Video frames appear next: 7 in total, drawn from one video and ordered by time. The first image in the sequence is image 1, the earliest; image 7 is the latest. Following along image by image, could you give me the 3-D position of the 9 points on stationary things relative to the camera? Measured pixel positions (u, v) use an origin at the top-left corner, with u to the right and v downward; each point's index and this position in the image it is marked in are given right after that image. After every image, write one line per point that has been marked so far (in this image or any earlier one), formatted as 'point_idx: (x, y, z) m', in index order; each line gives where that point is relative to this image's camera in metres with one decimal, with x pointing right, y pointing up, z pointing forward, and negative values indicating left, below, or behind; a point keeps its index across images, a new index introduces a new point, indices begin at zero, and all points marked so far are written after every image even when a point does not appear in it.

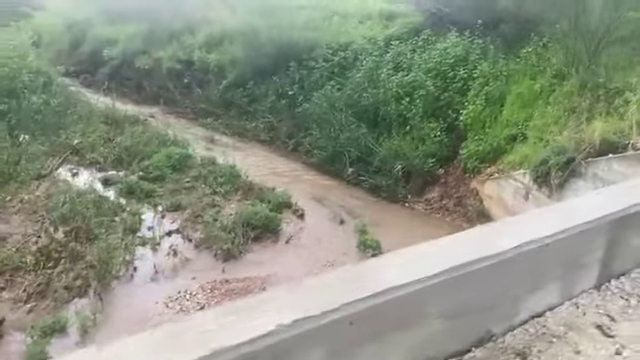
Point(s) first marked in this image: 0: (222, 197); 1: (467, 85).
0: (-1.1, -0.2, +5.8) m
1: (+1.8, +1.2, +6.5) m
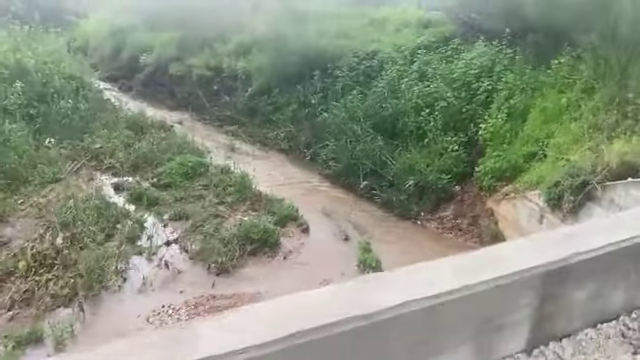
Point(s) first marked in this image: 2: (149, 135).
0: (-1.0, -0.3, +5.7) m
1: (+2.0, +1.0, +6.1) m
2: (-2.5, +0.7, +7.9) m
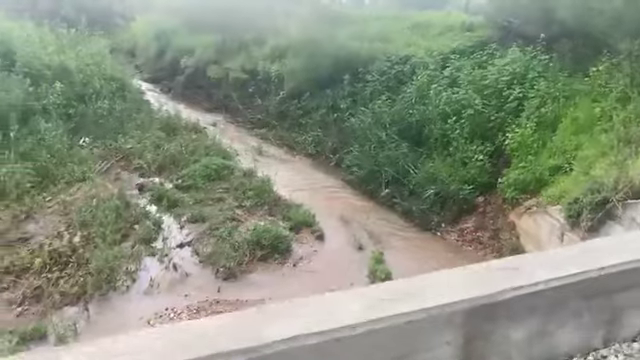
0: (-0.8, -0.3, +5.7) m
1: (+2.2, +0.8, +5.9) m
2: (-2.1, +0.7, +8.0) m
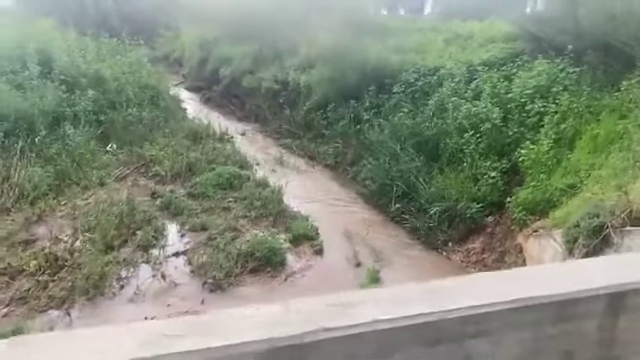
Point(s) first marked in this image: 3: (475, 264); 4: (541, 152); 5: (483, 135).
0: (-0.7, -0.4, +5.6) m
1: (+2.3, +0.6, +5.6) m
2: (-1.7, +0.5, +8.1) m
3: (+1.4, -0.8, +4.9) m
4: (+2.1, +0.2, +5.2) m
5: (+1.7, +0.5, +5.8) m
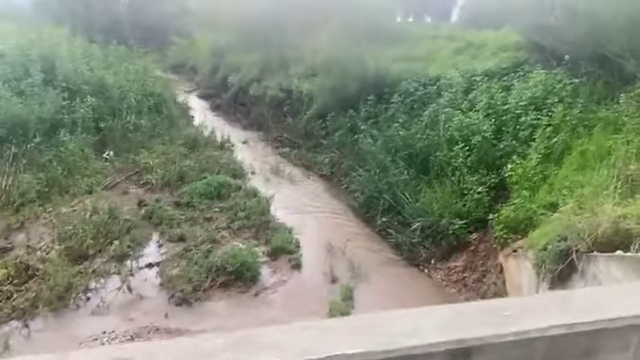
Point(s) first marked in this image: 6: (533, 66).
0: (-0.9, -0.5, +5.5) m
1: (+2.1, +0.5, +5.3) m
2: (-1.8, +0.4, +8.0) m
3: (+1.2, -0.9, +4.7) m
4: (+1.9, +0.1, +5.0) m
5: (+1.6, +0.3, +5.6) m
6: (+2.5, +1.3, +6.1) m
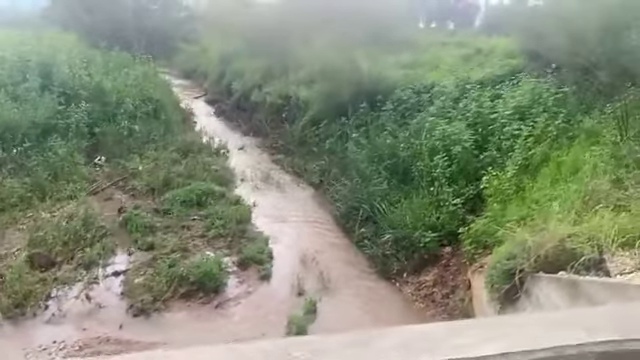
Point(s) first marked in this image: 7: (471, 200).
0: (-1.2, -0.6, +5.5) m
1: (+1.9, +0.3, +5.1) m
2: (-1.9, +0.3, +8.0) m
3: (+0.9, -1.0, +4.6) m
4: (+1.6, 0.0, +4.8) m
5: (+1.3, +0.2, +5.4) m
6: (+2.3, +1.2, +6.0) m
7: (+1.4, -0.2, +5.0) m
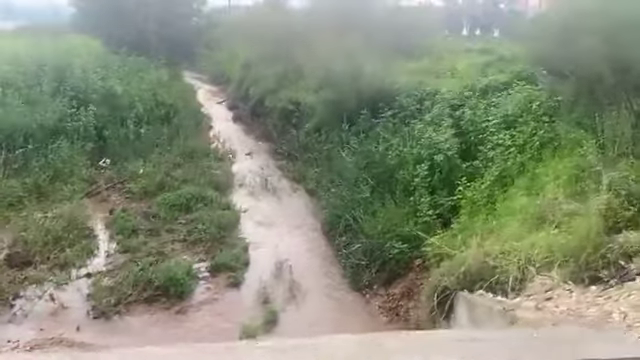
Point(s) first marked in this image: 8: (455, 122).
0: (-1.4, -0.7, +5.5) m
1: (+1.7, +0.2, +4.9) m
2: (-1.9, +0.3, +8.1) m
3: (+0.6, -1.1, +4.4) m
4: (+1.4, -0.1, +4.6) m
5: (+1.1, +0.1, +5.3) m
6: (+2.1, +1.1, +5.7) m
7: (+1.1, -0.3, +4.8) m
8: (+1.4, +0.7, +5.9) m
